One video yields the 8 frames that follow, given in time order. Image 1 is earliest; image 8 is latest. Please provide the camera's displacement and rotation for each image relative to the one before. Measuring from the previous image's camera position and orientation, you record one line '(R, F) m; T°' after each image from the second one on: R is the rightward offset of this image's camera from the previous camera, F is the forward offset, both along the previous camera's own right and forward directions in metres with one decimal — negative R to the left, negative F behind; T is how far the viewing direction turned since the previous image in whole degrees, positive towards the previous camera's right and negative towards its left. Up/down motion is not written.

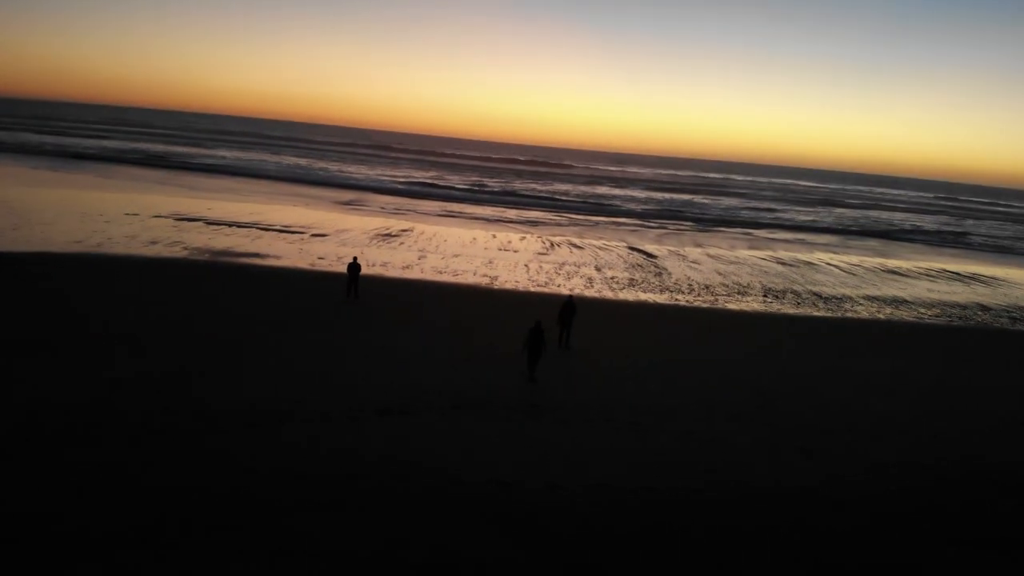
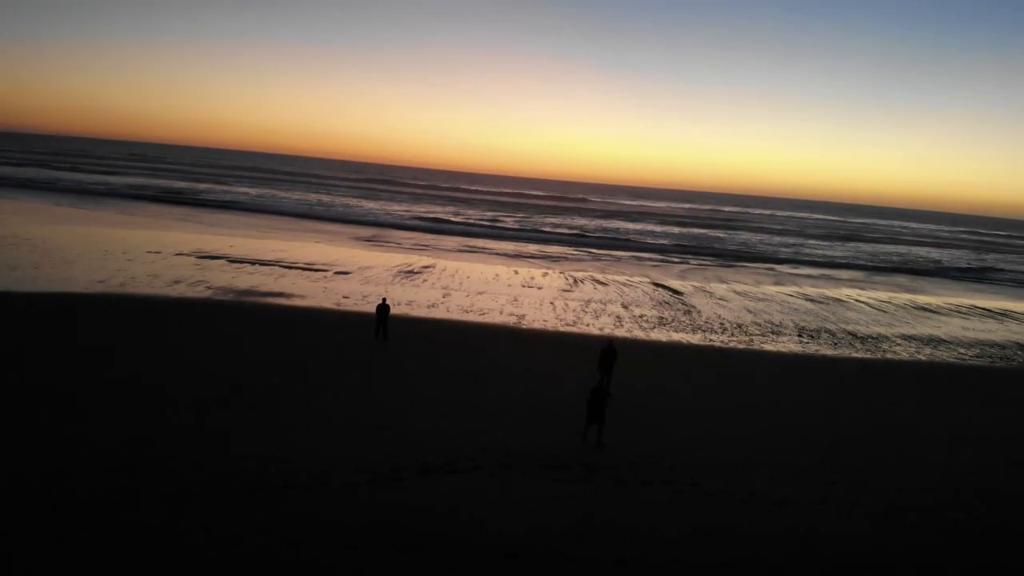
(-0.4, +0.2) m; -1°
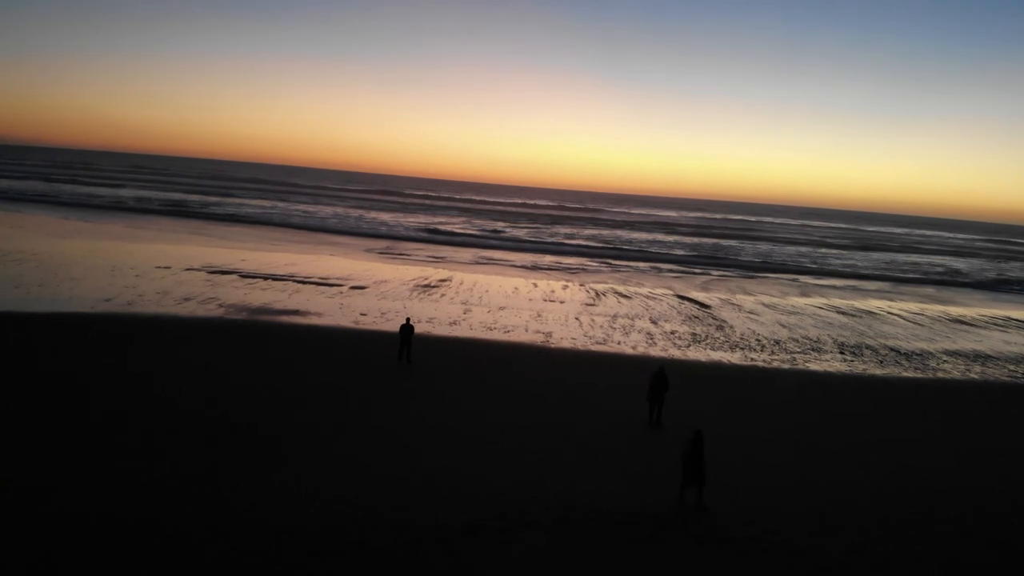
(-0.4, +0.6) m; -1°
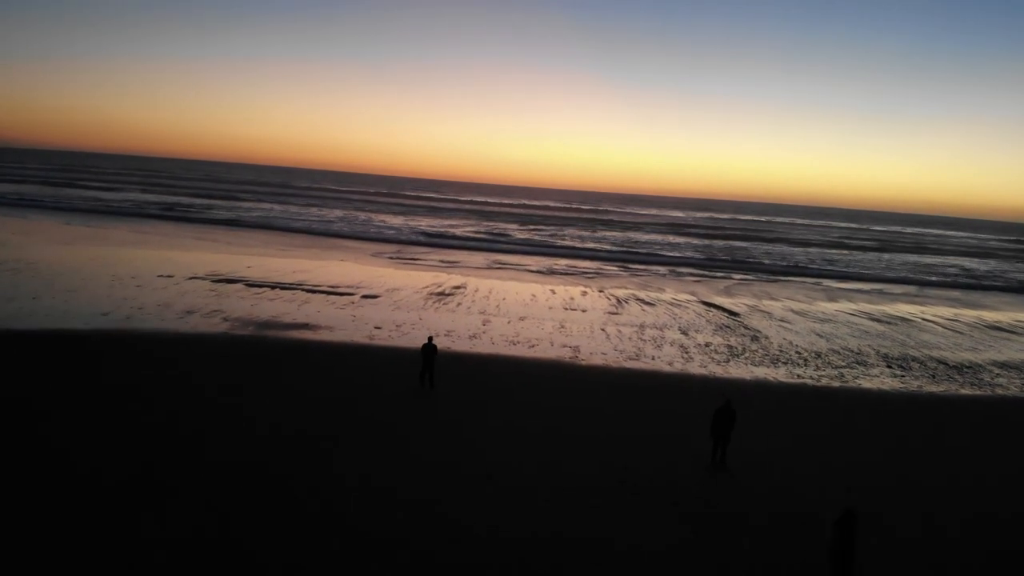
(-0.4, +0.7) m; 0°
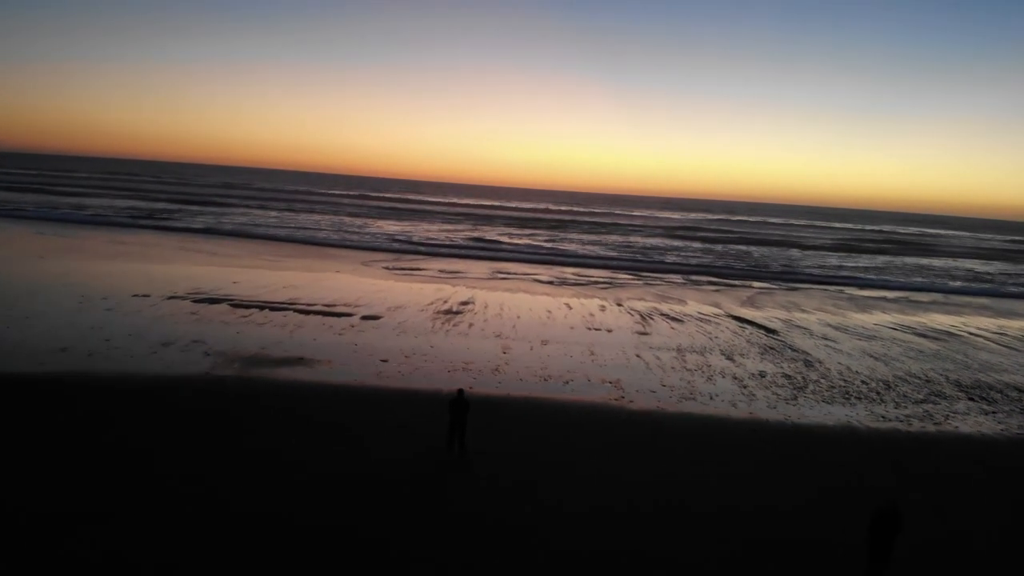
(-0.6, +1.4) m; +1°
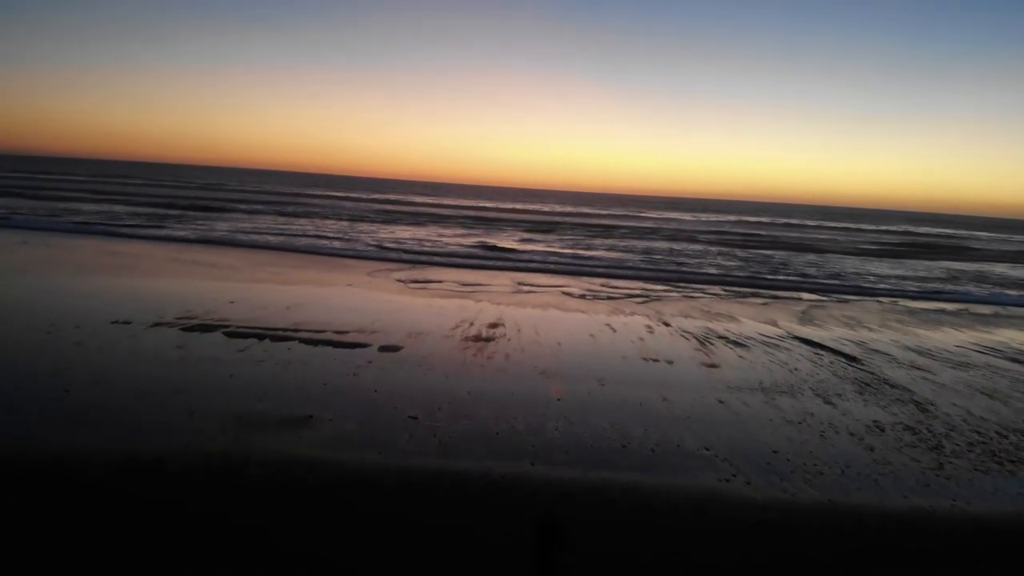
(-0.8, +1.8) m; 0°
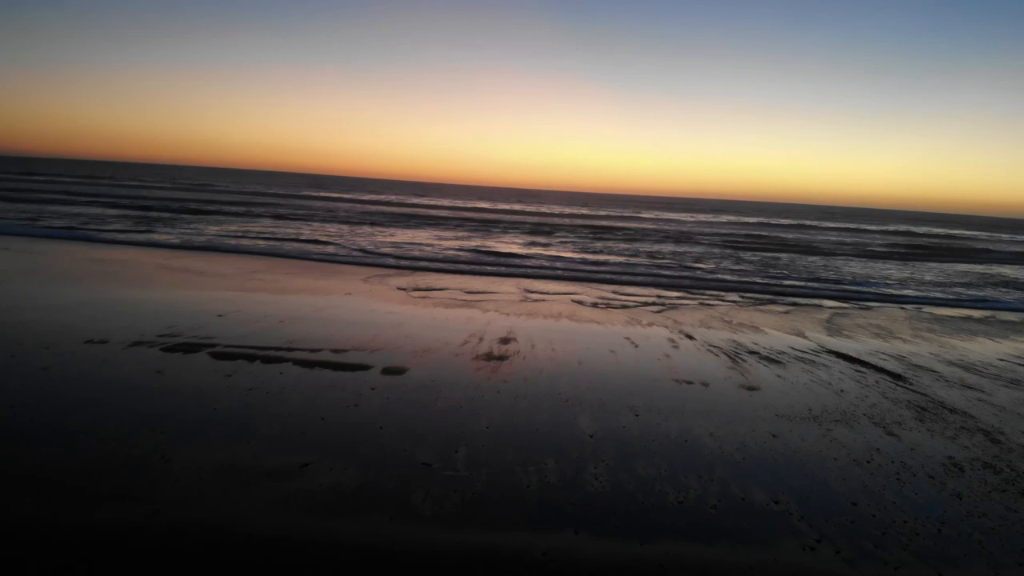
(-0.4, +1.0) m; 0°
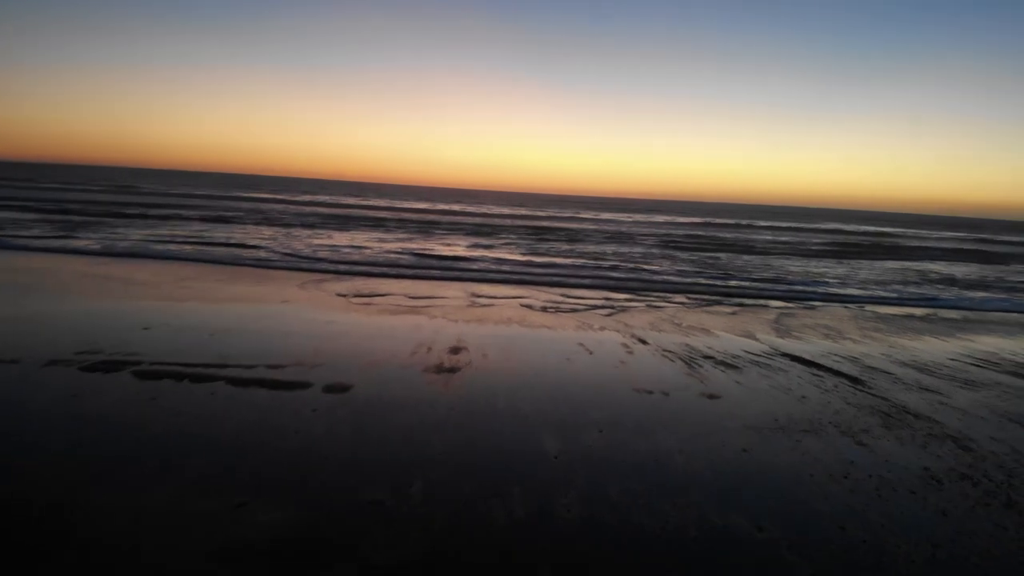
(0.0, +0.8) m; +5°
